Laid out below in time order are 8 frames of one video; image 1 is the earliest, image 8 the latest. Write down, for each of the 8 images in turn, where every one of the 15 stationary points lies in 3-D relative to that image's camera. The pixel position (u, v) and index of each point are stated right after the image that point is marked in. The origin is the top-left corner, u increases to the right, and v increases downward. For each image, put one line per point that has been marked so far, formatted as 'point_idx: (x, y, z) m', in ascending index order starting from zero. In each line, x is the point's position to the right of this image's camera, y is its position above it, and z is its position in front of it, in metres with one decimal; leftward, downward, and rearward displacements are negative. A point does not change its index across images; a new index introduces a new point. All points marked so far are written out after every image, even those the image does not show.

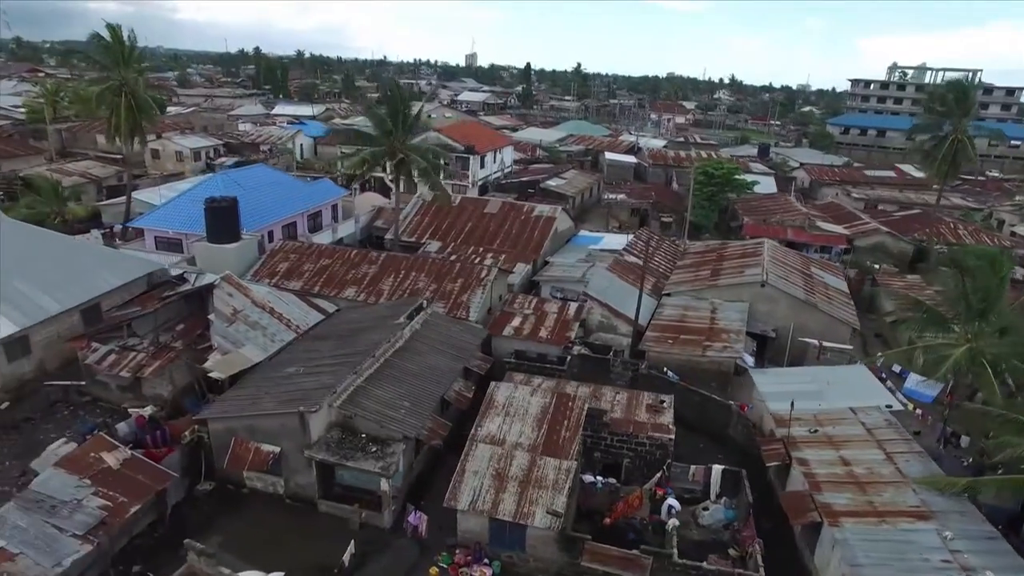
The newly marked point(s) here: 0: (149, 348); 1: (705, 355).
0: (-8.6, -1.5, +17.7) m
1: (+5.3, -1.8, +20.1) m
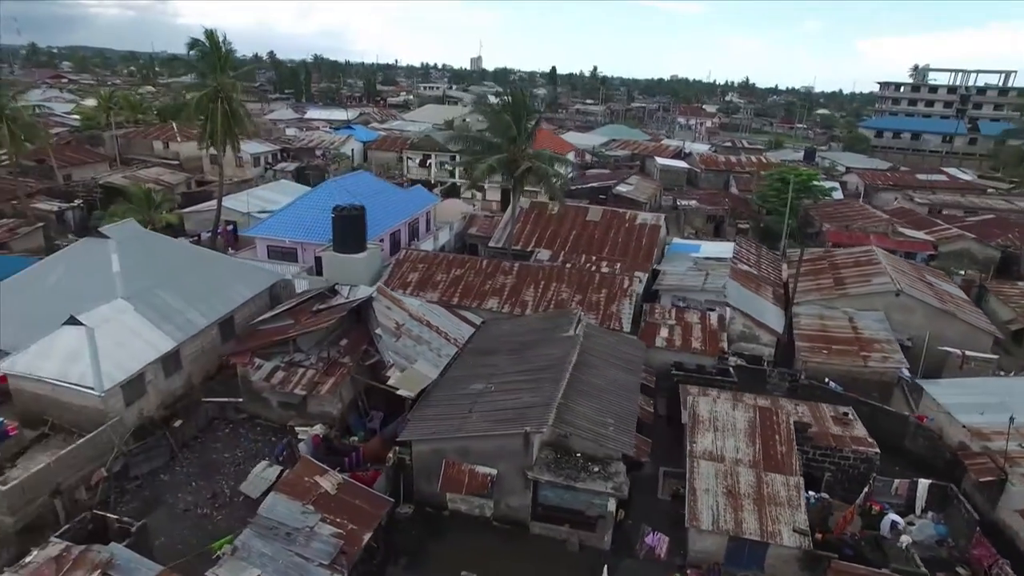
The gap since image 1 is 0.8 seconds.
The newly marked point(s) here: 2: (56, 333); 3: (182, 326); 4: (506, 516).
0: (-4.4, -1.8, +17.3) m
1: (+9.6, -2.1, +19.9) m
2: (-10.3, -1.0, +16.9) m
3: (-8.3, -0.9, +18.2) m
4: (-0.1, -4.5, +14.8) m
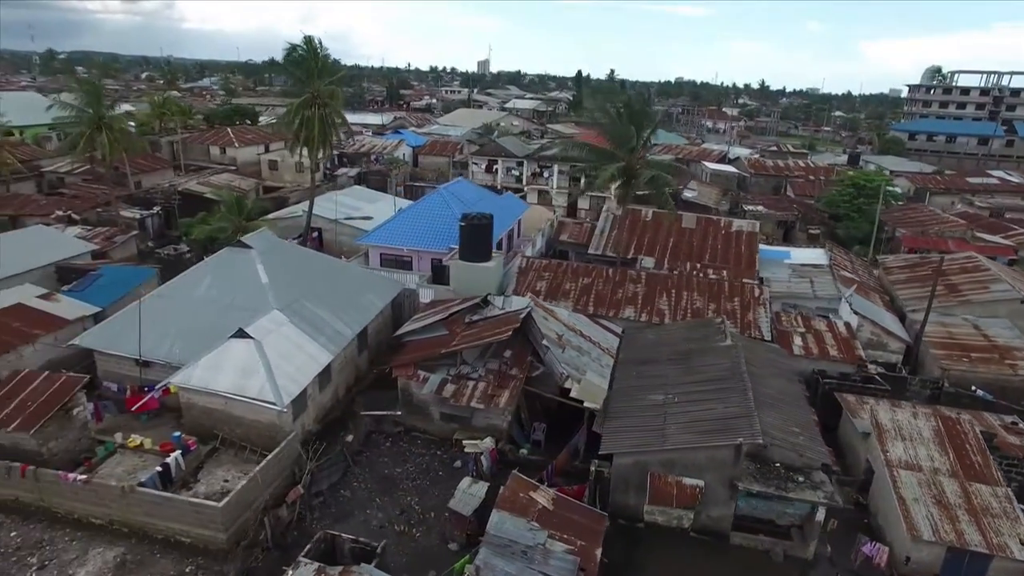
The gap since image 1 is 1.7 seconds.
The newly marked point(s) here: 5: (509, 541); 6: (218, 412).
0: (-0.5, -2.1, +17.2) m
1: (+13.5, -2.3, +19.8) m
2: (-6.4, -1.3, +16.8) m
3: (-4.4, -1.2, +18.1) m
4: (+3.8, -4.8, +14.7) m
5: (-0.1, -4.2, +12.6) m
6: (-6.4, -2.7, +16.3) m
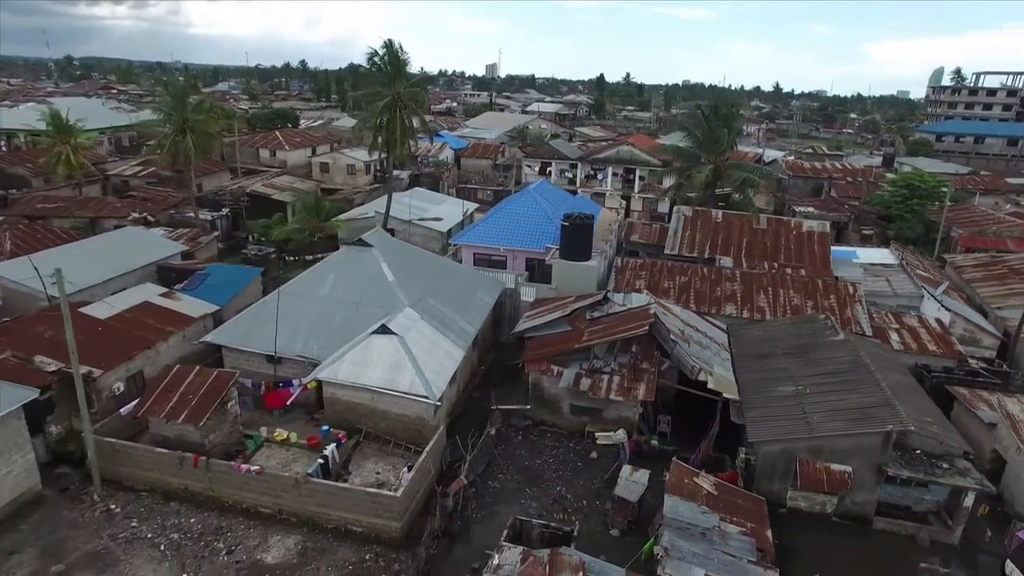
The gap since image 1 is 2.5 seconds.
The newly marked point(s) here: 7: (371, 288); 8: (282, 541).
0: (+2.6, -2.0, +17.7) m
1: (+16.6, -2.2, +20.3) m
2: (-3.3, -1.2, +17.3) m
3: (-1.3, -1.1, +18.6) m
4: (+6.9, -4.6, +15.2) m
5: (+3.0, -4.1, +13.0) m
6: (-3.3, -2.6, +16.8) m
7: (-3.5, 0.0, +19.3) m
8: (-4.2, -4.7, +13.7) m
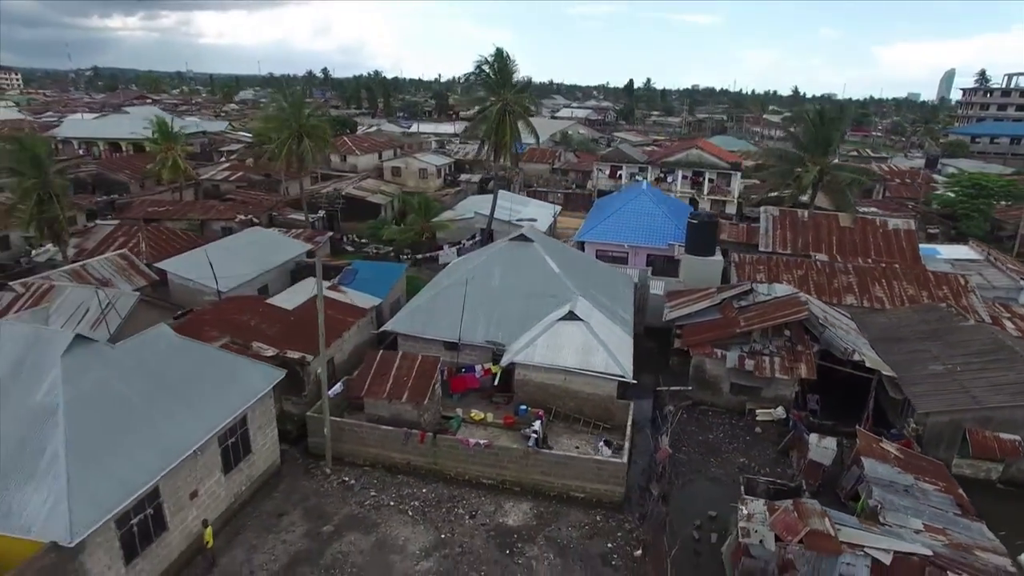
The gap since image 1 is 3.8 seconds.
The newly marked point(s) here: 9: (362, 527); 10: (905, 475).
0: (+6.9, -1.7, +19.0) m
1: (+20.8, -1.8, +21.6) m
2: (+1.0, -1.0, +18.6) m
3: (+3.0, -0.9, +19.9) m
4: (+11.2, -4.3, +16.5) m
5: (+7.3, -3.8, +14.4) m
6: (+1.0, -2.4, +18.1) m
7: (+0.7, +0.2, +20.7) m
8: (+0.1, -4.4, +15.1) m
9: (-2.8, -4.6, +14.3) m
10: (+7.8, -3.8, +14.6) m
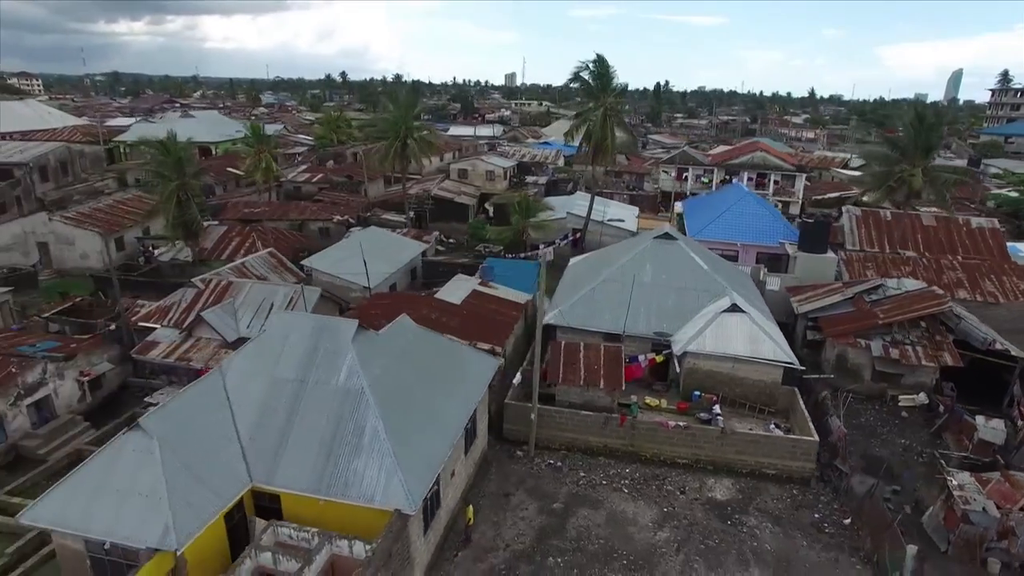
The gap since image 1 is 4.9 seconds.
0: (+11.2, -1.5, +20.1) m
1: (+25.2, -1.5, +22.7) m
2: (+5.3, -0.8, +19.7) m
3: (+7.3, -0.7, +21.0) m
4: (+15.6, -4.1, +17.6) m
5: (+11.7, -3.6, +15.4) m
6: (+5.3, -2.2, +19.2) m
7: (+5.1, +0.4, +21.8) m
8: (+4.5, -4.3, +16.1) m
9: (+1.6, -4.5, +15.4) m
10: (+12.2, -3.6, +15.7) m
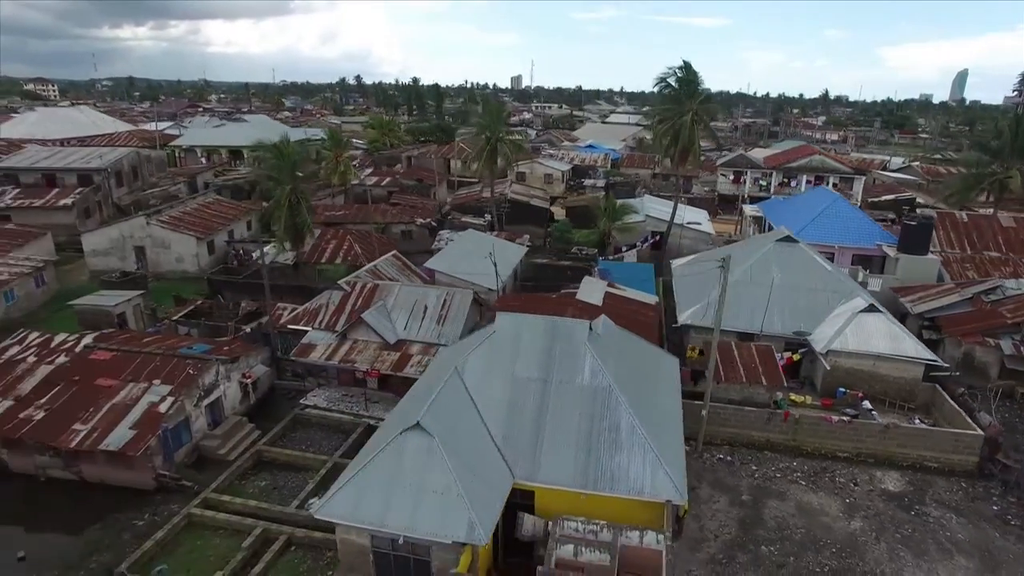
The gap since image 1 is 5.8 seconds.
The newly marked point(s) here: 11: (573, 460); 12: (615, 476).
0: (+15.2, -1.5, +20.6) m
1: (+29.1, -1.5, +23.2) m
2: (+9.3, -0.8, +20.2) m
3: (+11.3, -0.7, +21.5) m
4: (+19.6, -4.0, +18.1) m
5: (+15.7, -3.6, +15.9) m
6: (+9.3, -2.2, +19.6) m
7: (+9.0, +0.3, +22.2) m
8: (+8.5, -4.3, +16.6) m
9: (+5.6, -4.5, +15.8) m
10: (+16.2, -3.5, +16.2) m
11: (+1.0, -2.8, +12.0) m
12: (+1.6, -3.0, +11.7) m
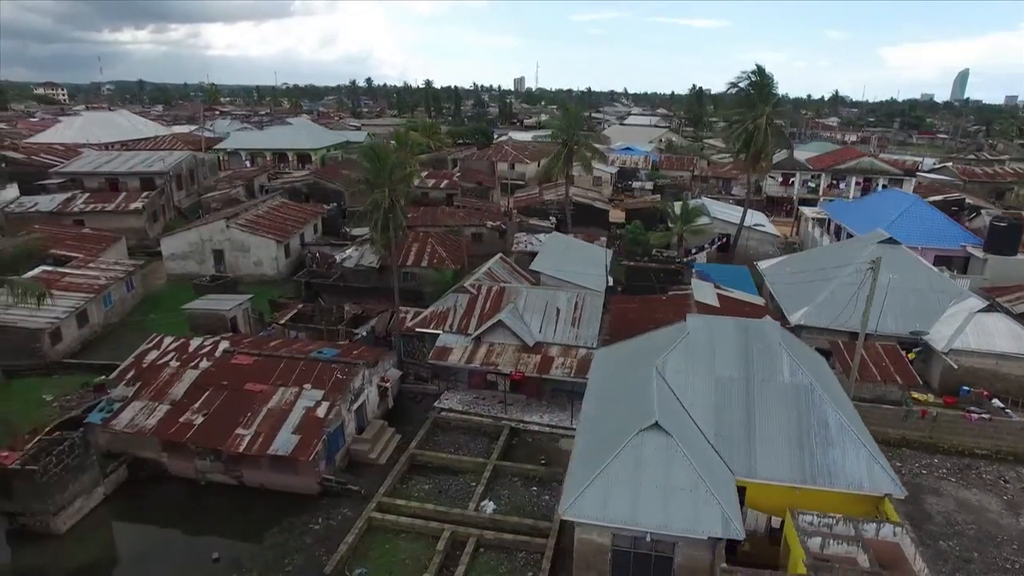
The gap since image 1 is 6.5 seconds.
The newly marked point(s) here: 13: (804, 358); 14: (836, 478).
0: (+18.7, -1.5, +20.9) m
1: (+32.6, -1.4, +23.6) m
2: (+12.8, -0.8, +20.4) m
3: (+14.8, -0.7, +21.7) m
4: (+23.1, -4.0, +18.3) m
5: (+19.2, -3.5, +16.2) m
6: (+12.8, -2.2, +19.8) m
7: (+12.5, +0.3, +22.4) m
8: (+12.0, -4.3, +16.7) m
9: (+9.1, -4.5, +15.9) m
10: (+19.7, -3.5, +16.4) m
11: (+4.6, -2.8, +12.1) m
12: (+5.2, -3.0, +11.8) m
13: (+5.5, -1.4, +13.9) m
14: (+5.2, -3.1, +11.7) m
